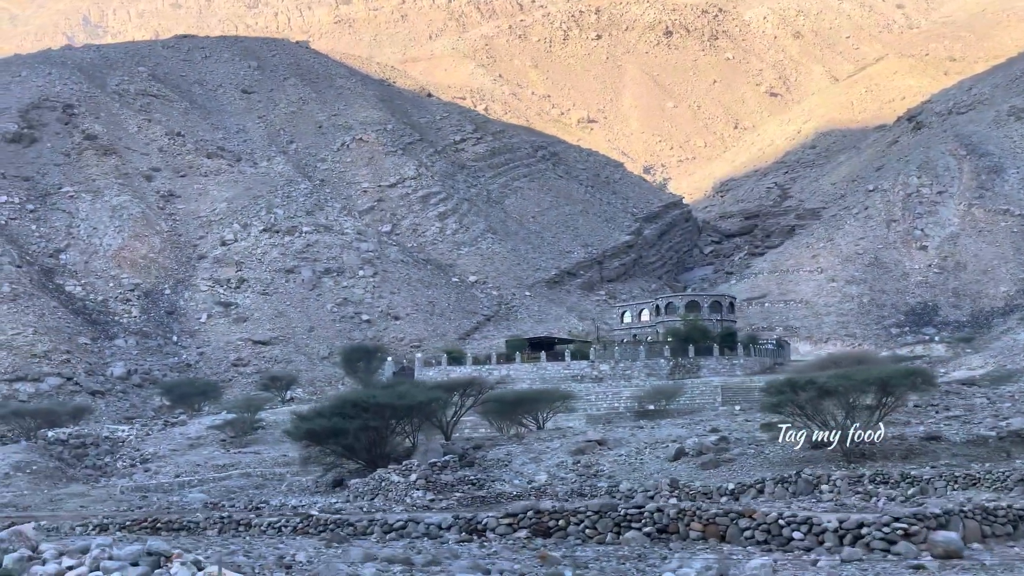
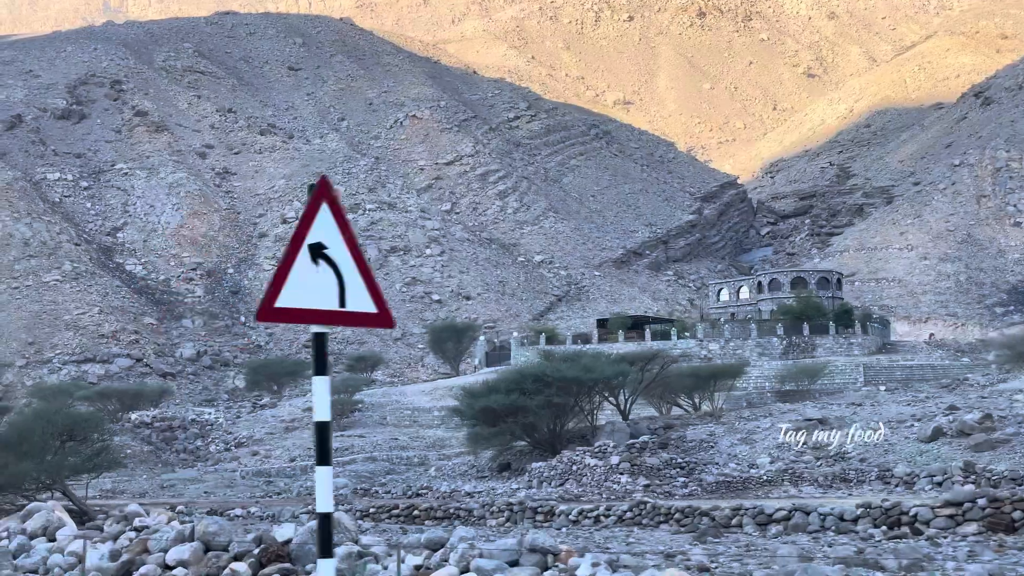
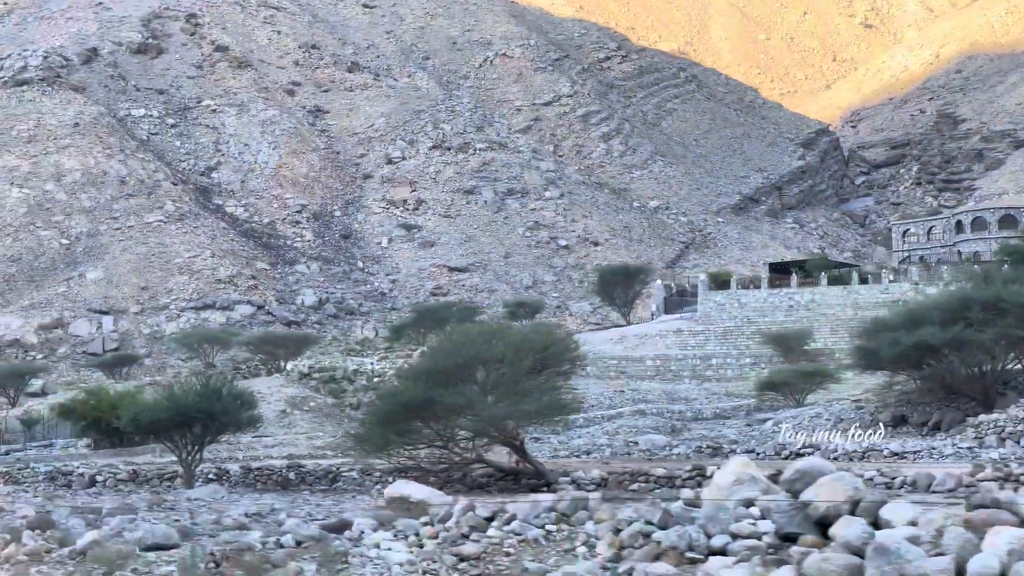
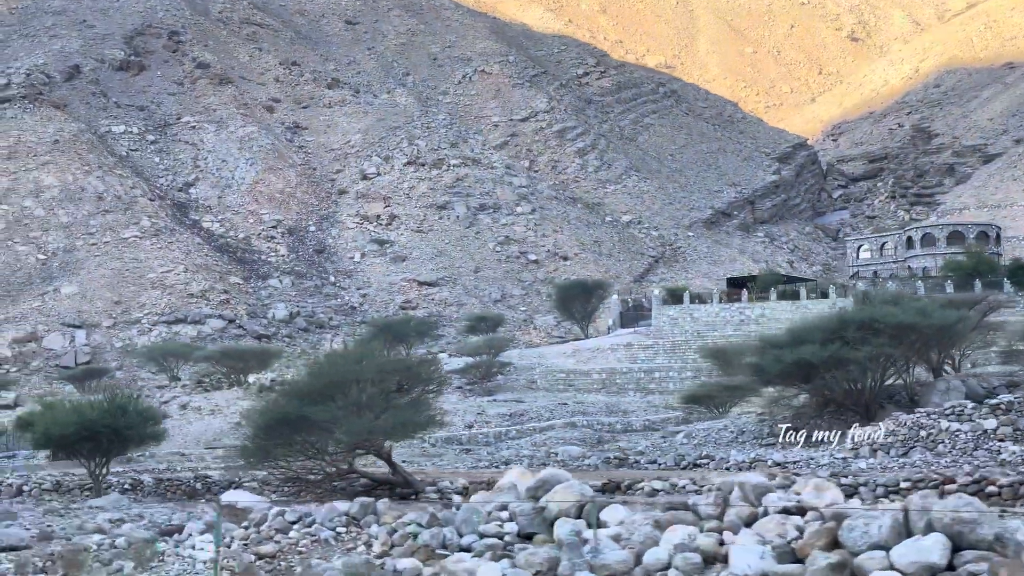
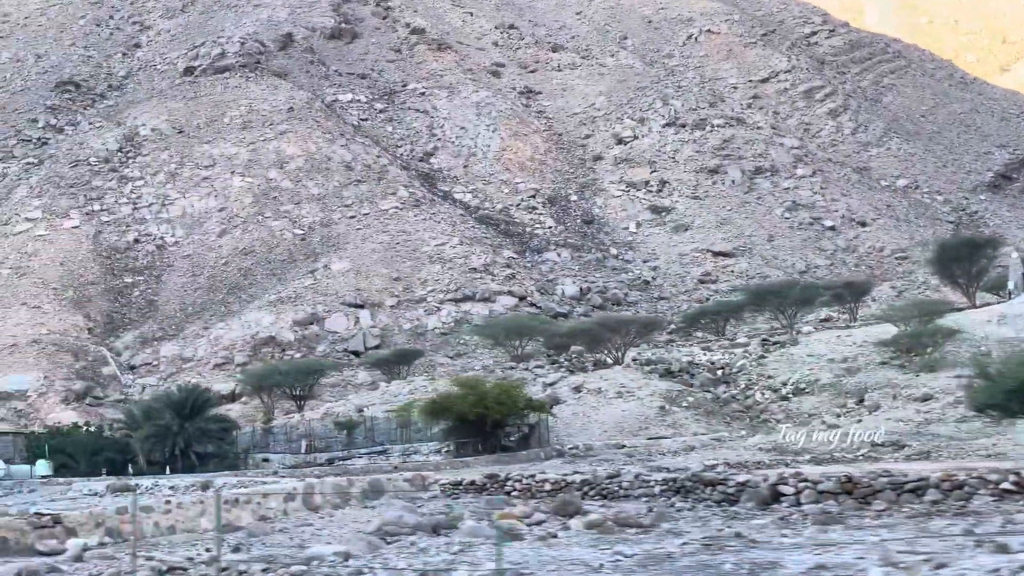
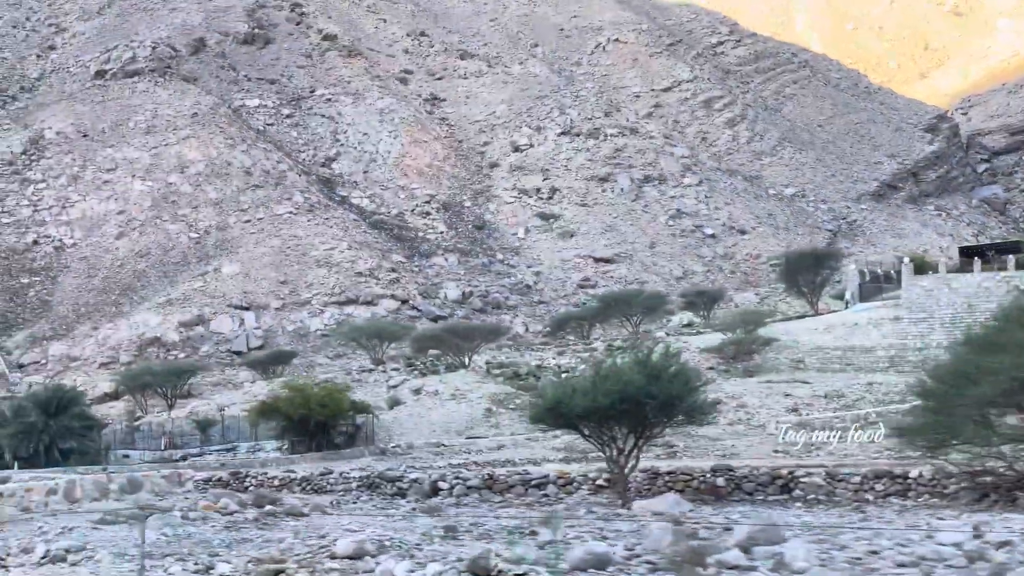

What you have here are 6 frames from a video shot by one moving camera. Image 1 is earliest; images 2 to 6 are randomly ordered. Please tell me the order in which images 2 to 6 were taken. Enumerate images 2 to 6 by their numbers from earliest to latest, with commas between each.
2, 4, 3, 6, 5
